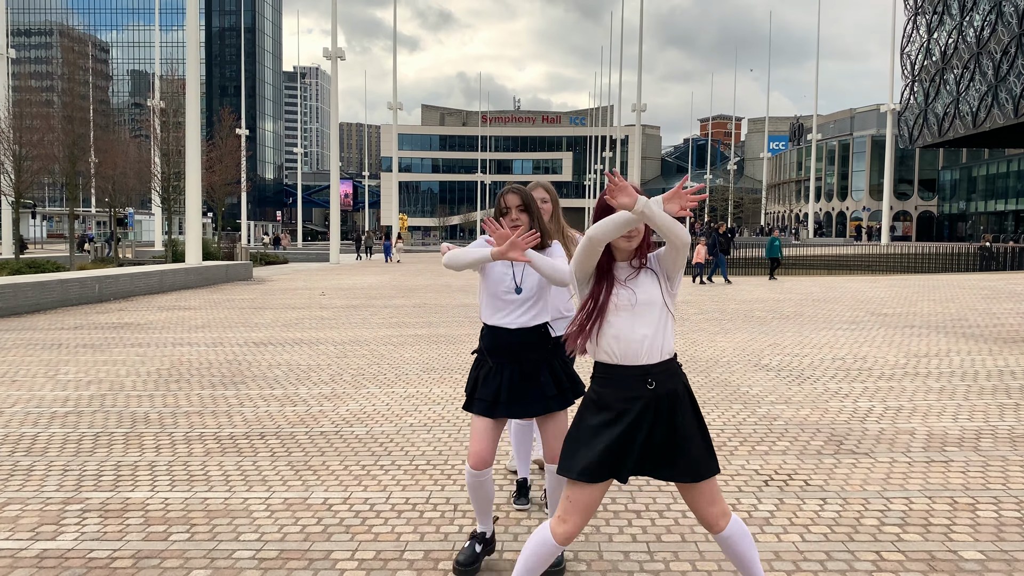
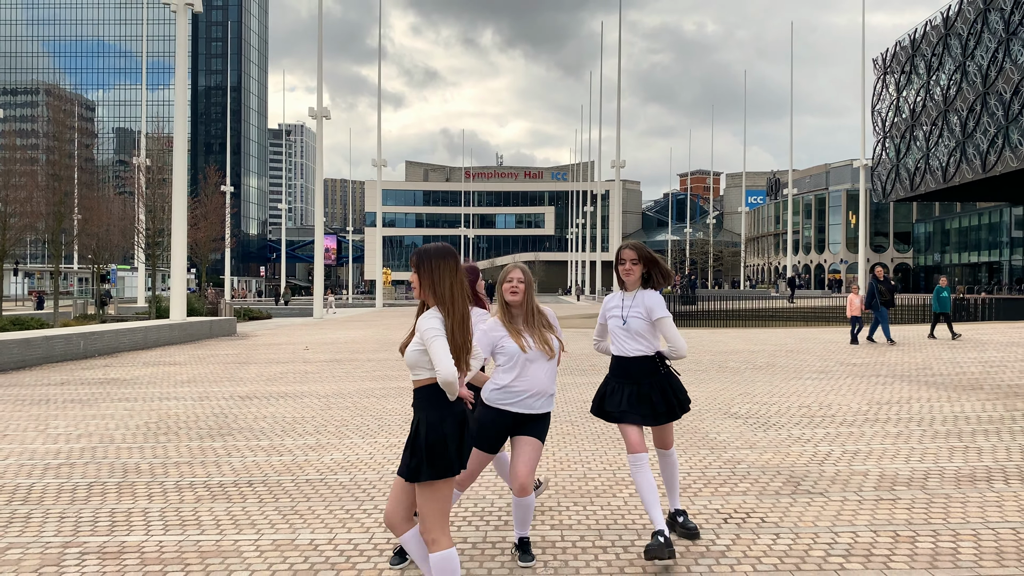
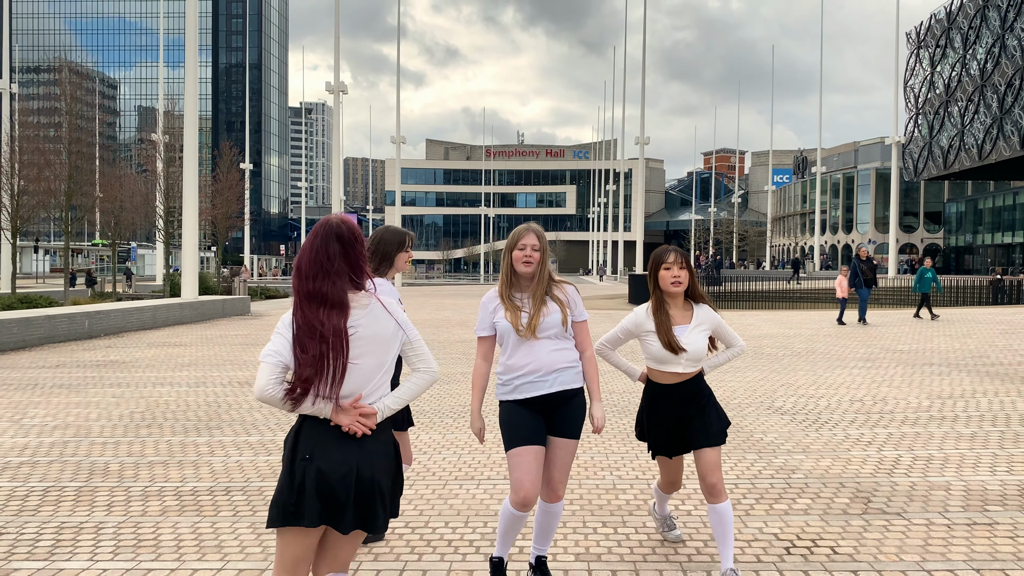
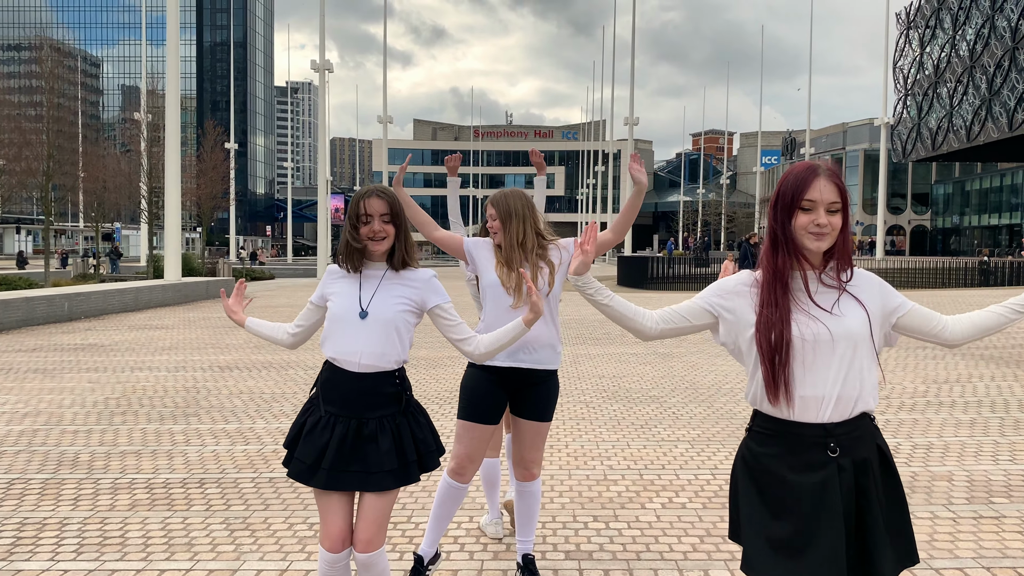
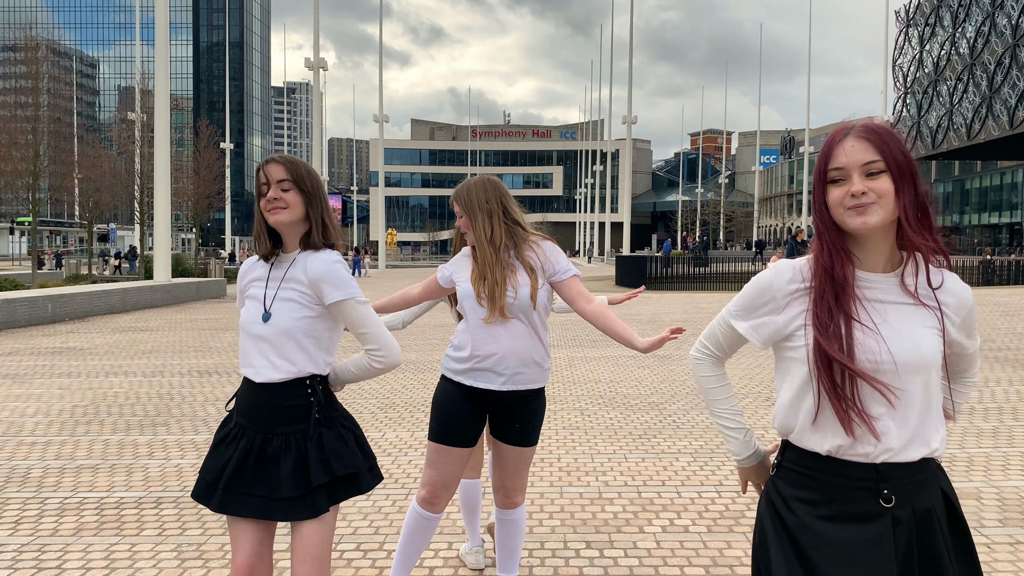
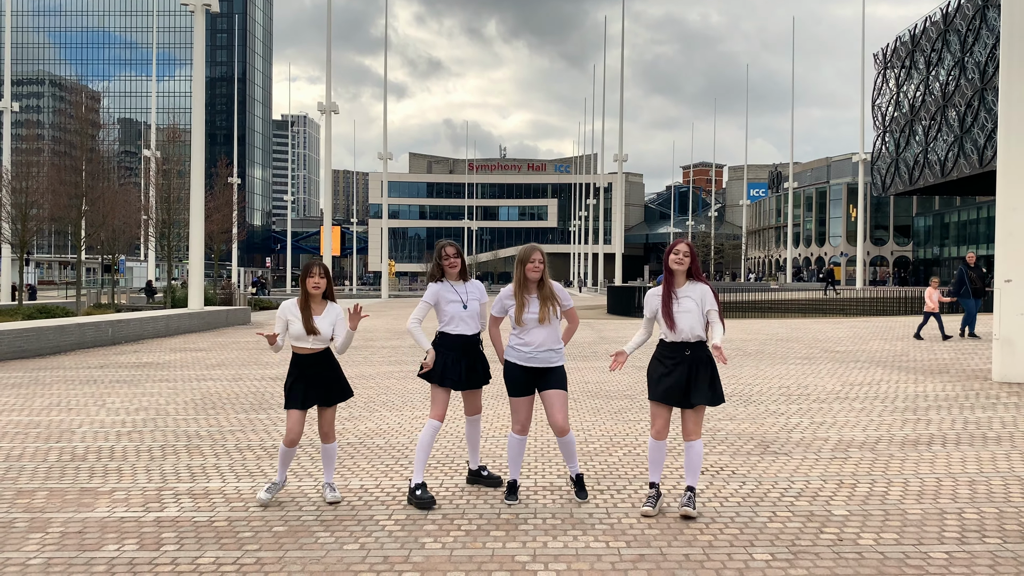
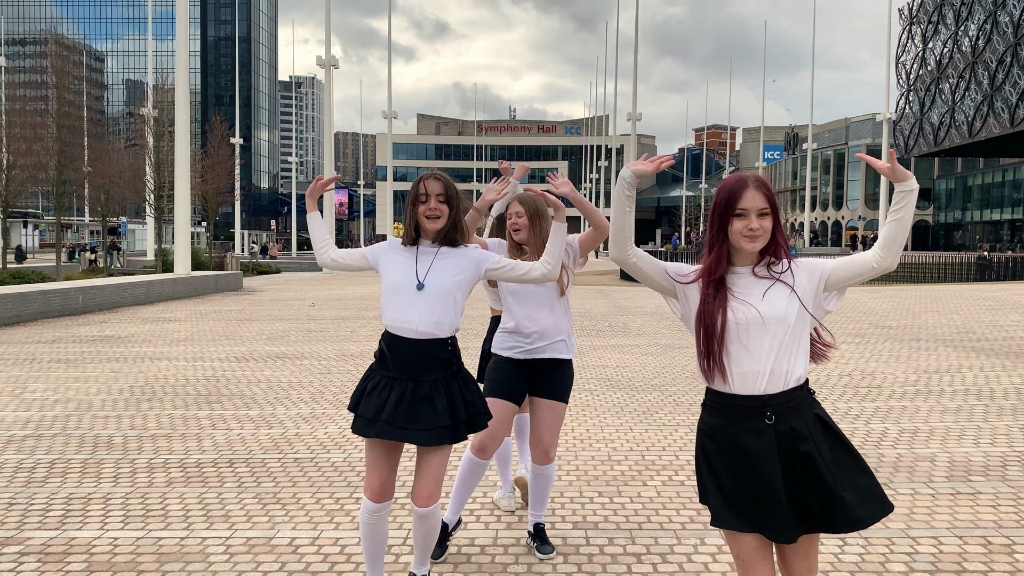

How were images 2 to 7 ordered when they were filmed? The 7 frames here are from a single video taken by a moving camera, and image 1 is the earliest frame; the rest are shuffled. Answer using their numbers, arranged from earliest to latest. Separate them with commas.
7, 4, 5, 3, 2, 6
